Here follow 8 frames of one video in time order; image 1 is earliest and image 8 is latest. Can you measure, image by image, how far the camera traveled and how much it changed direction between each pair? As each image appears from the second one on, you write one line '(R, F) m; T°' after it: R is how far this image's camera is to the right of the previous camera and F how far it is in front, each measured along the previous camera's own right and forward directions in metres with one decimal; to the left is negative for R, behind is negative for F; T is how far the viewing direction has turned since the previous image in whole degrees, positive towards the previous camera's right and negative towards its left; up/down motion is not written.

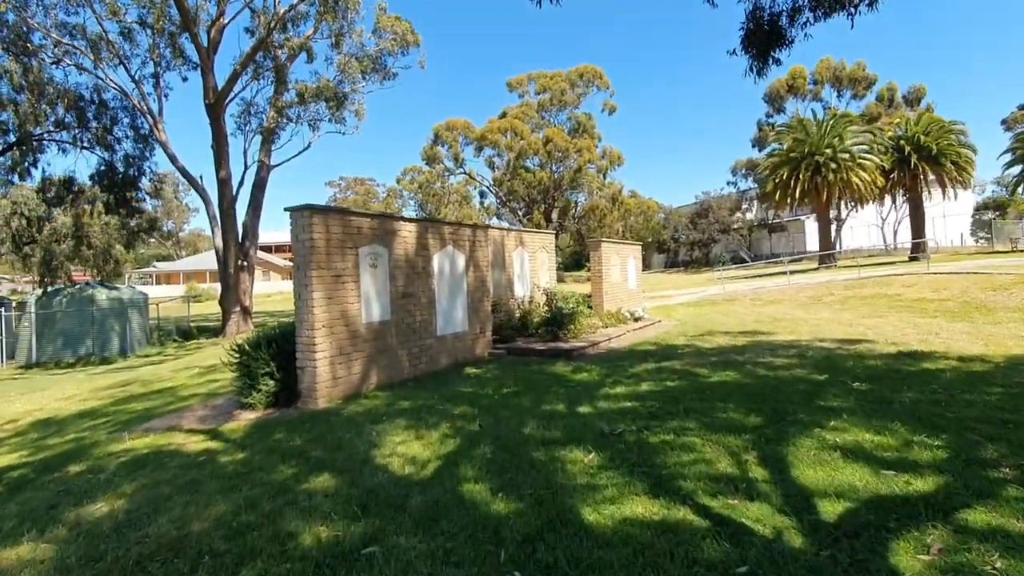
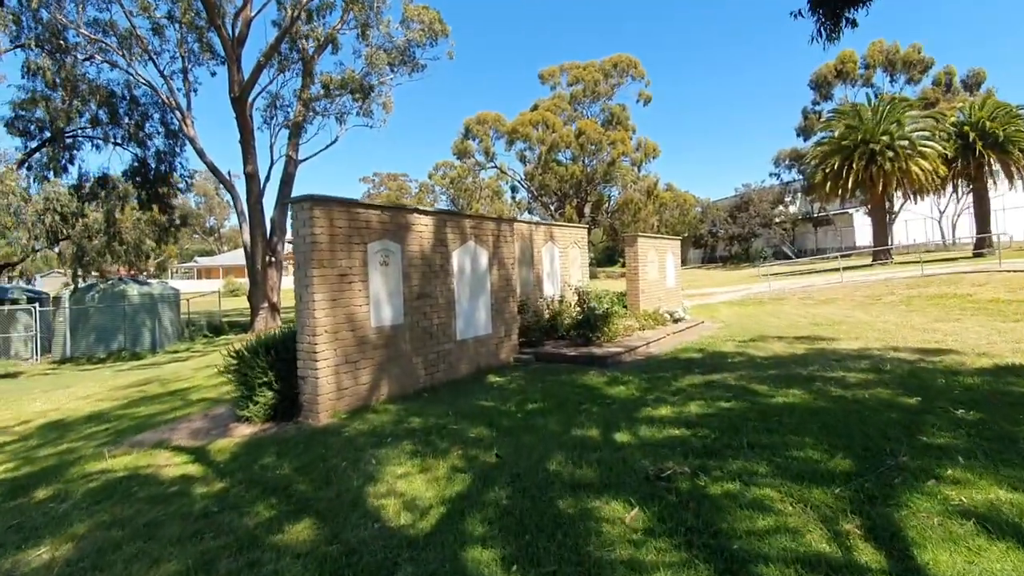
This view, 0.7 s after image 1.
(+0.1, +0.9) m; -4°
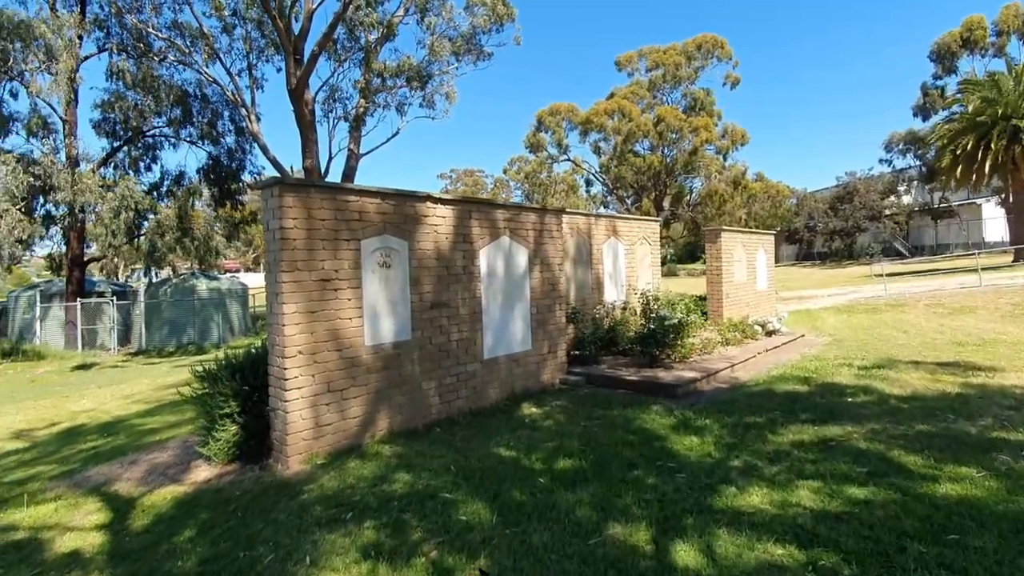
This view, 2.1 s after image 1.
(+0.5, +1.8) m; -8°
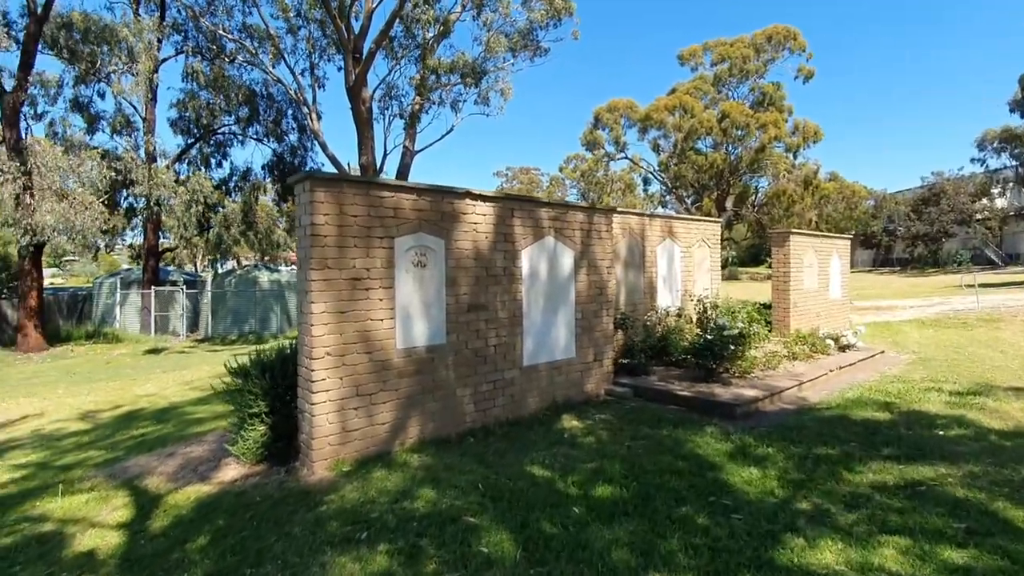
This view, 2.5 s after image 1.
(+0.1, +0.4) m; -6°
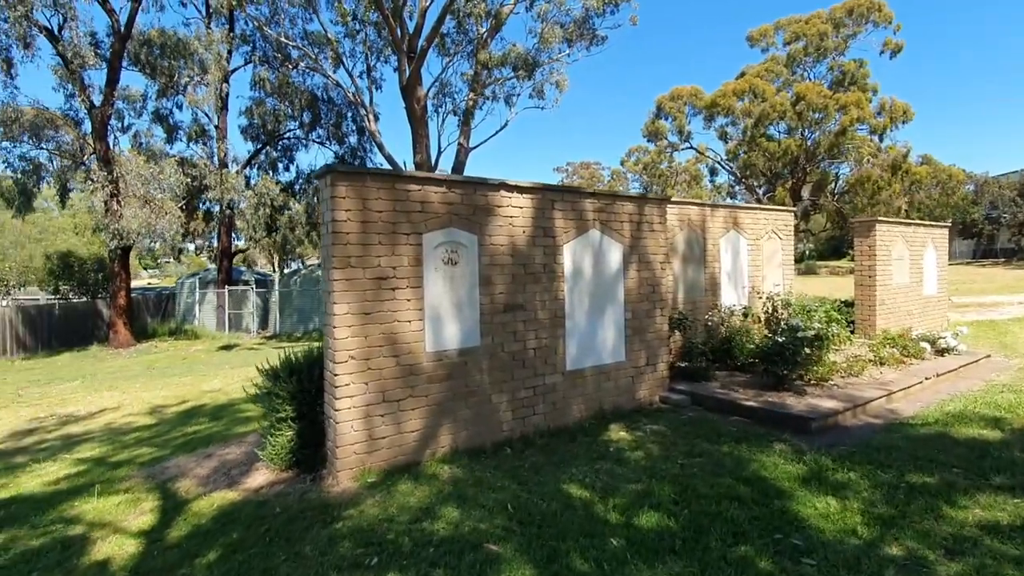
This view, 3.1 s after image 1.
(+0.2, +0.5) m; -7°
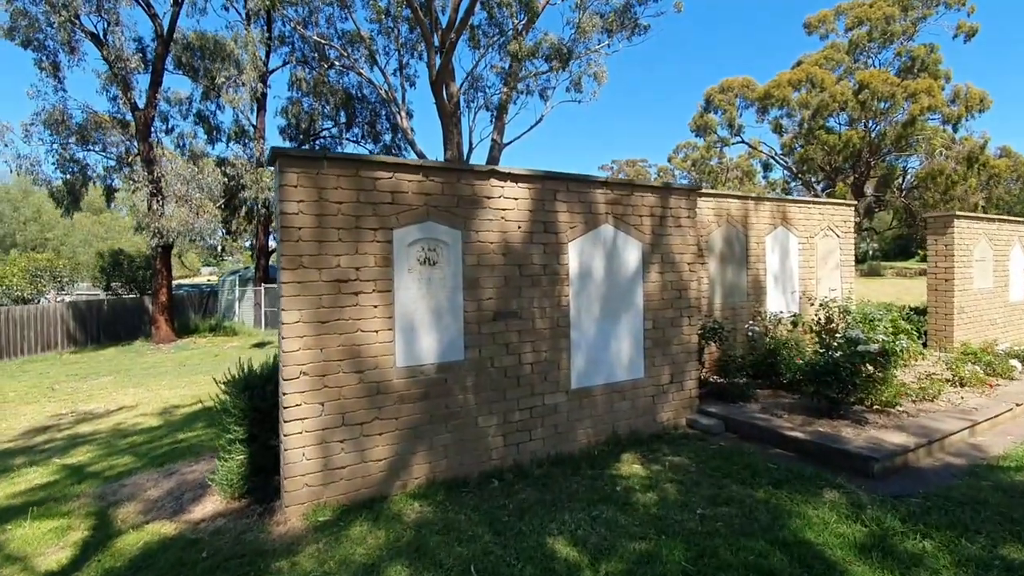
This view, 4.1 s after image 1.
(+0.5, +0.8) m; -5°
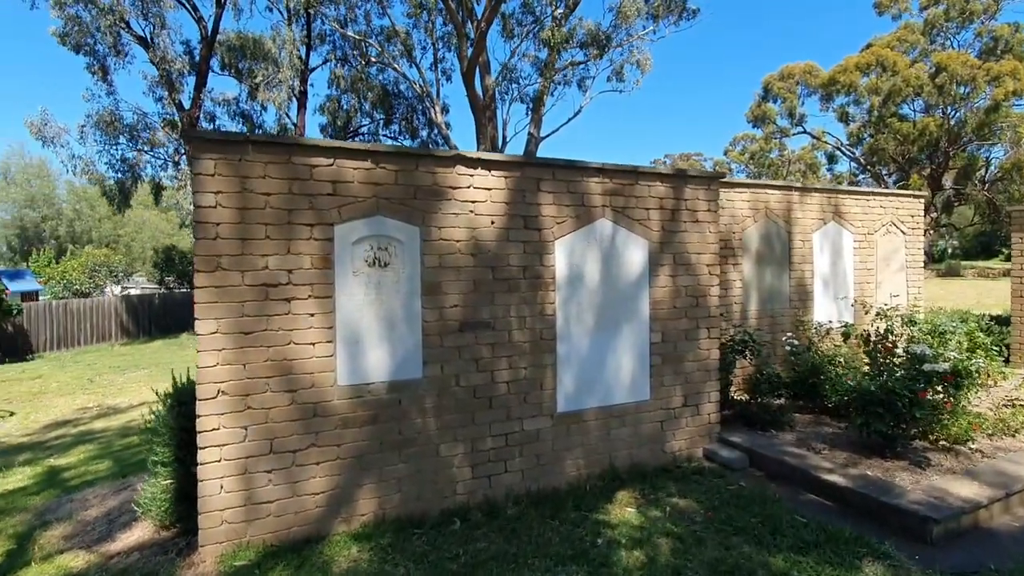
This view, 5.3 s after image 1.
(+0.6, +0.8) m; -6°
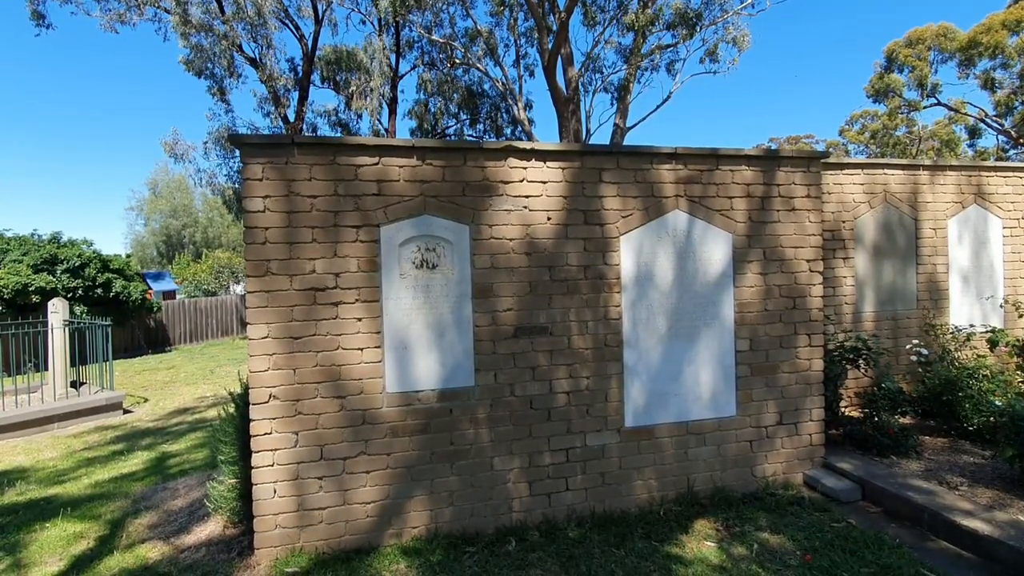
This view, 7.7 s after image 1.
(+0.2, +0.3) m; -10°
